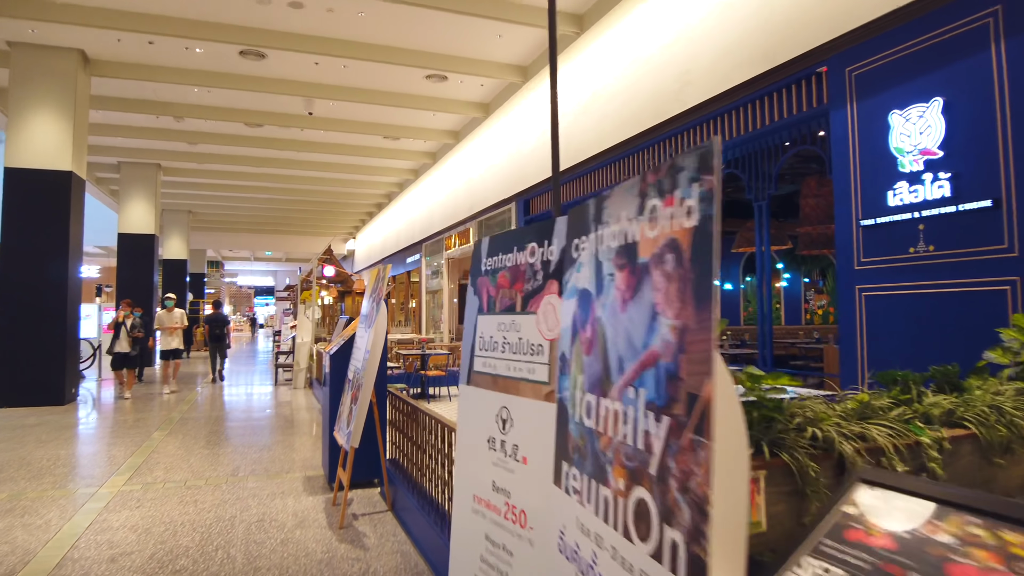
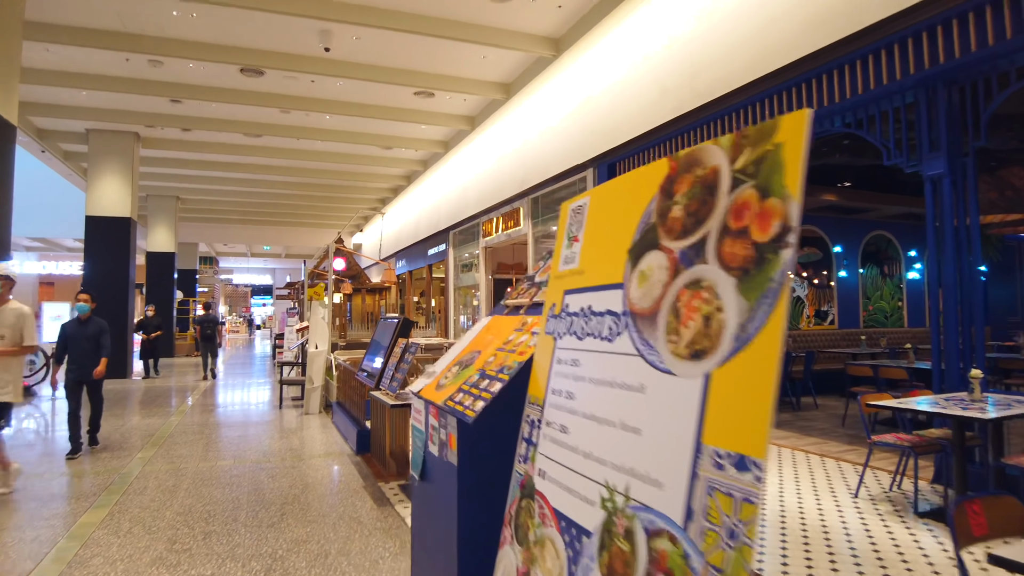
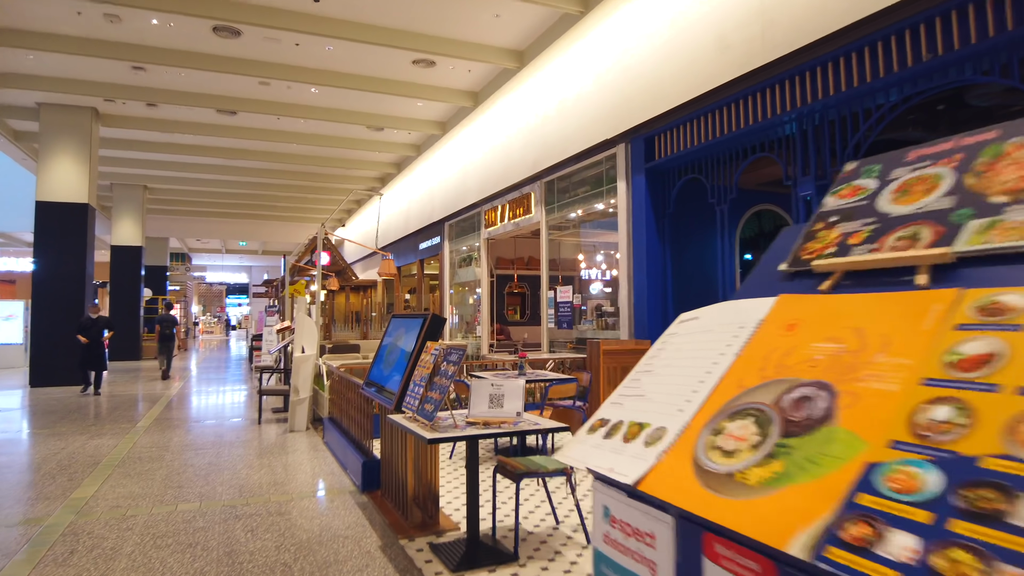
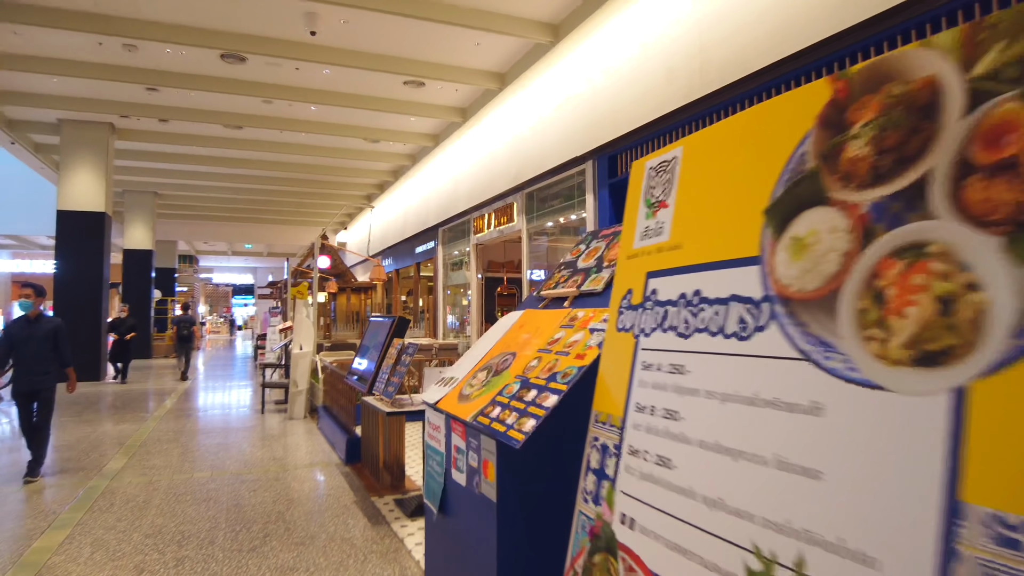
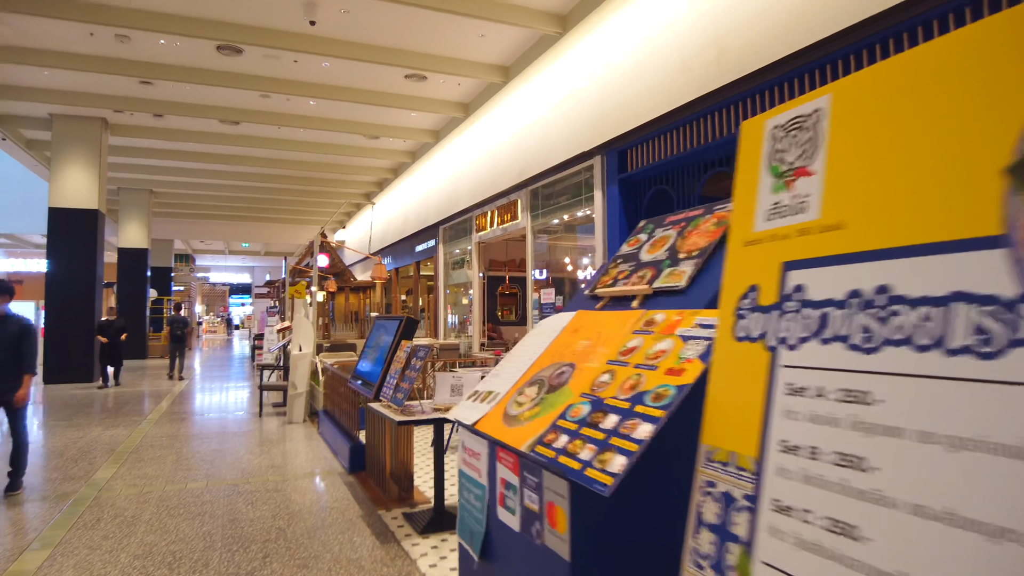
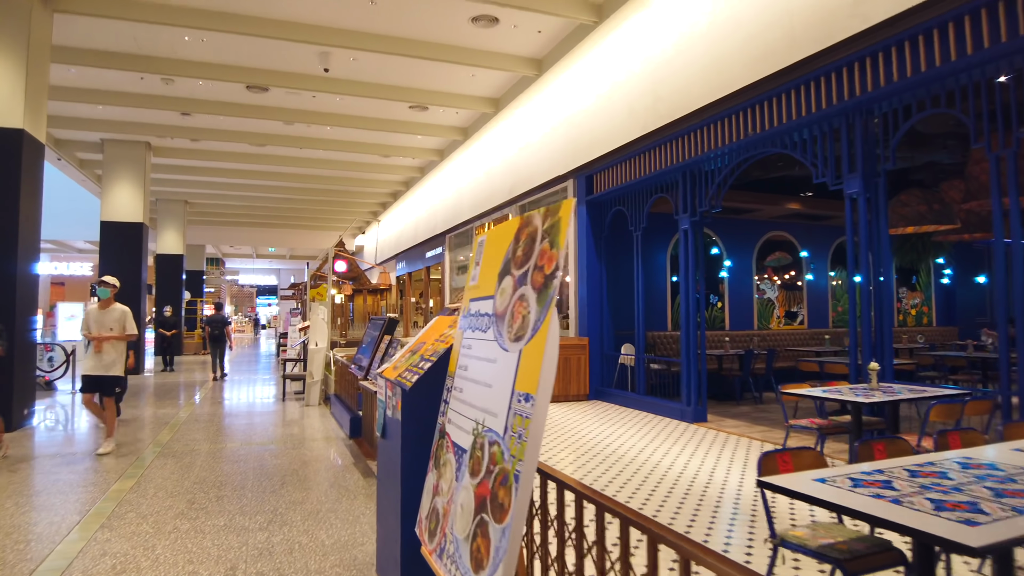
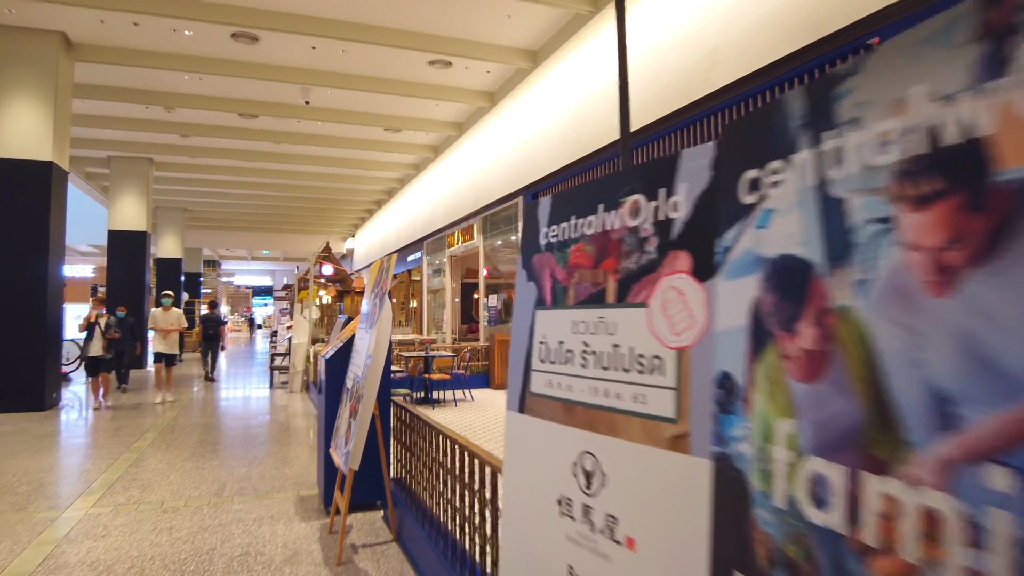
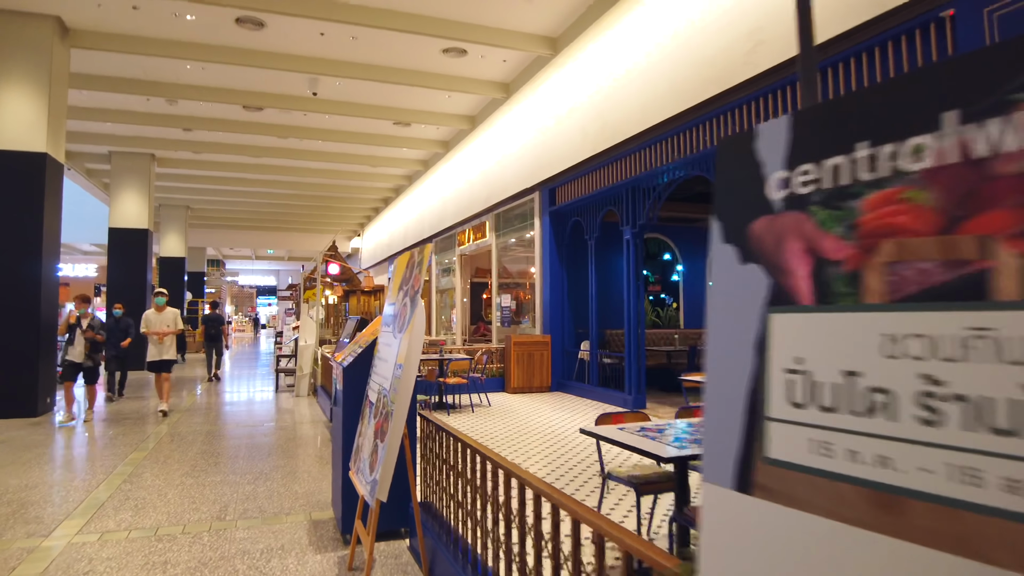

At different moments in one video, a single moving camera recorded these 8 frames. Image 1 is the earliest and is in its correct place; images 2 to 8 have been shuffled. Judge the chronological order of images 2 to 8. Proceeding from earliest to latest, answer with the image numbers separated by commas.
7, 8, 6, 2, 4, 5, 3
